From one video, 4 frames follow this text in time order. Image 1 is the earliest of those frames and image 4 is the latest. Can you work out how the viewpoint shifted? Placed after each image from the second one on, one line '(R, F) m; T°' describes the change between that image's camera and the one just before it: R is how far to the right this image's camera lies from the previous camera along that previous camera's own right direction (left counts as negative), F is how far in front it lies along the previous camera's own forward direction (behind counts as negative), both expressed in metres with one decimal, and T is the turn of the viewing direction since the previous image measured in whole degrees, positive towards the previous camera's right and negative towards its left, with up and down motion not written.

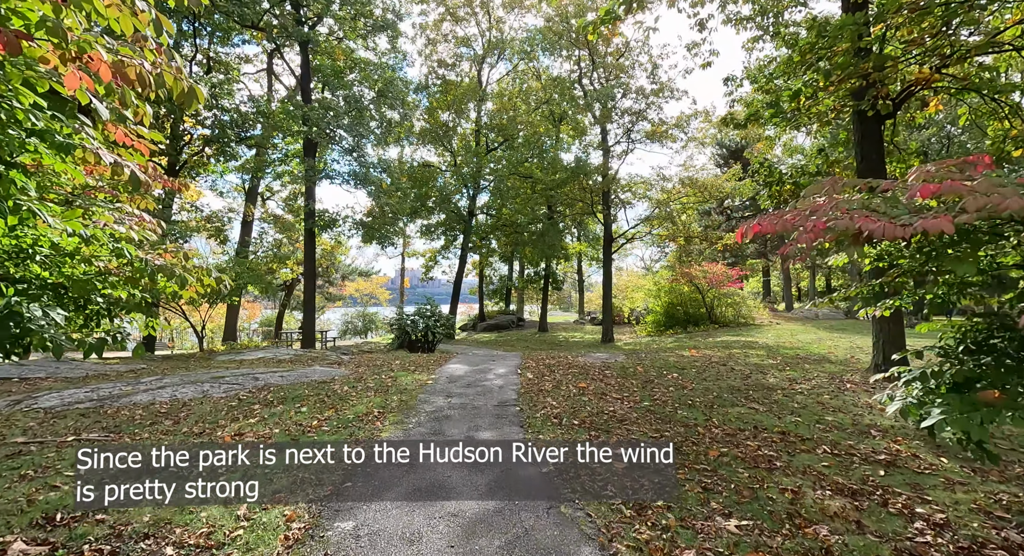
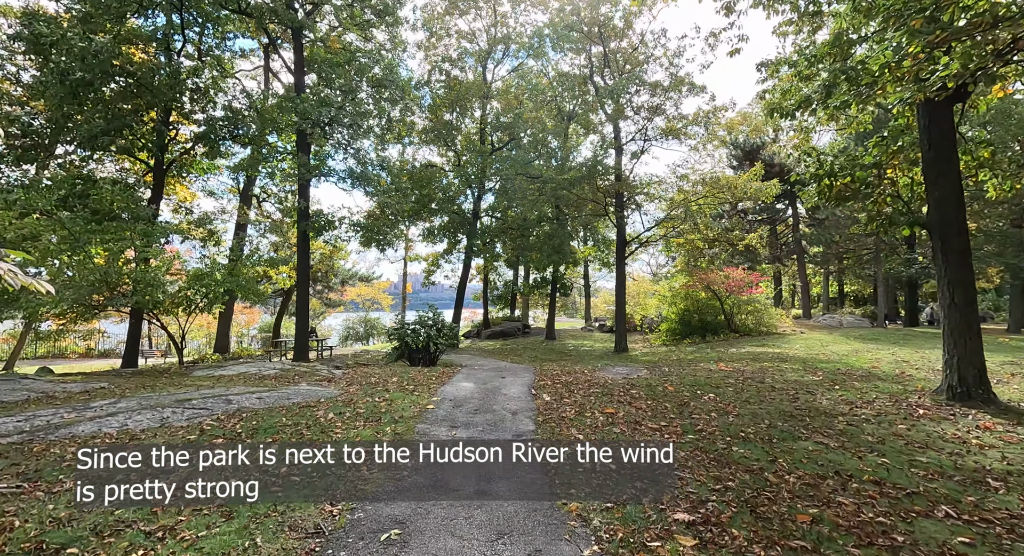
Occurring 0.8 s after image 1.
(-0.1, +0.8) m; 0°
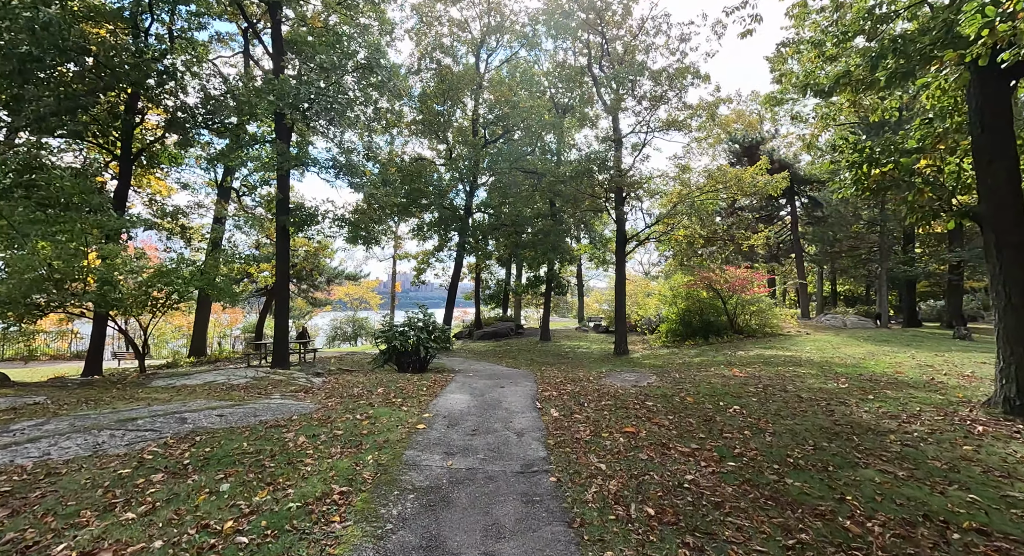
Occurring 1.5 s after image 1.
(-0.1, +0.6) m; +1°
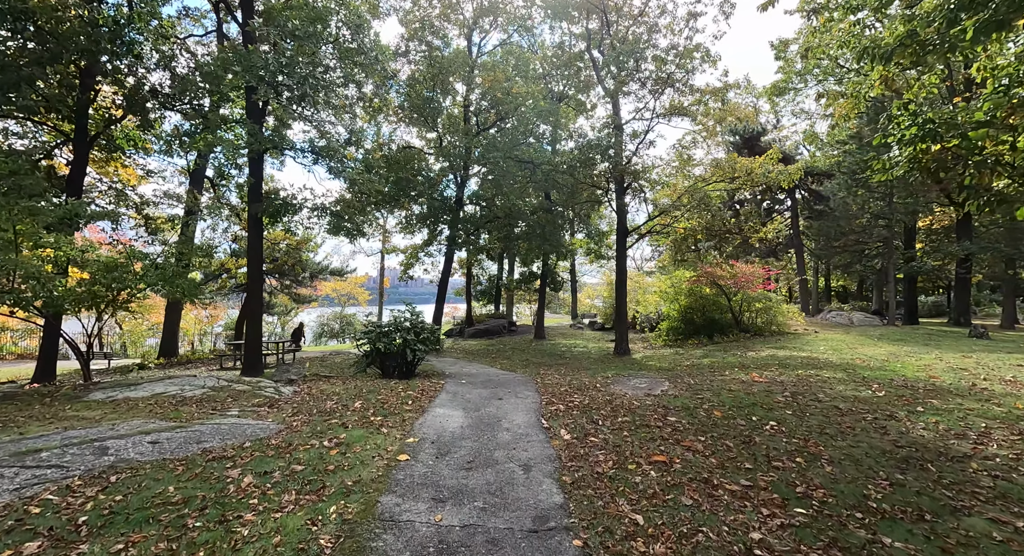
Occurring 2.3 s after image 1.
(-0.1, +0.8) m; +1°
